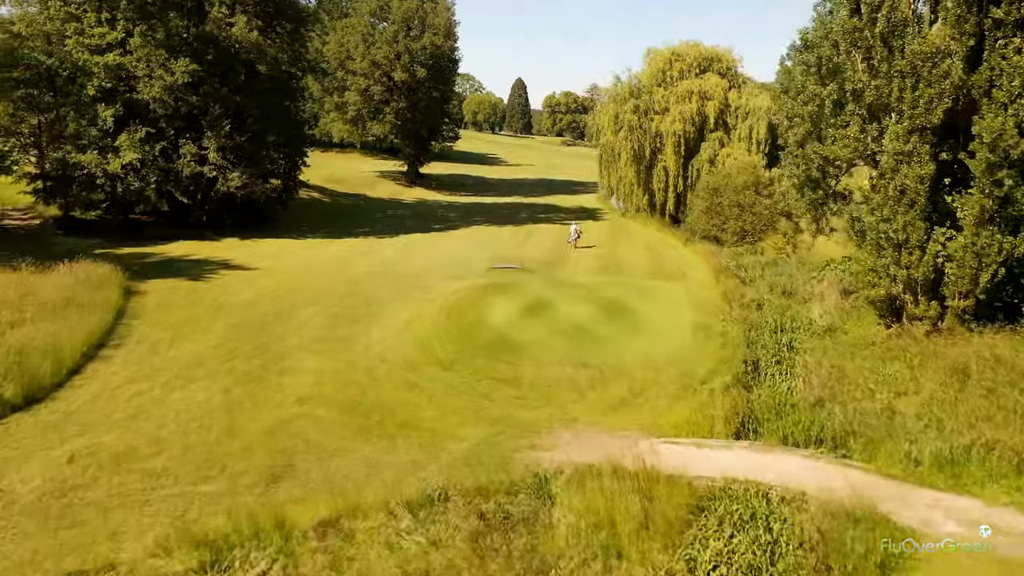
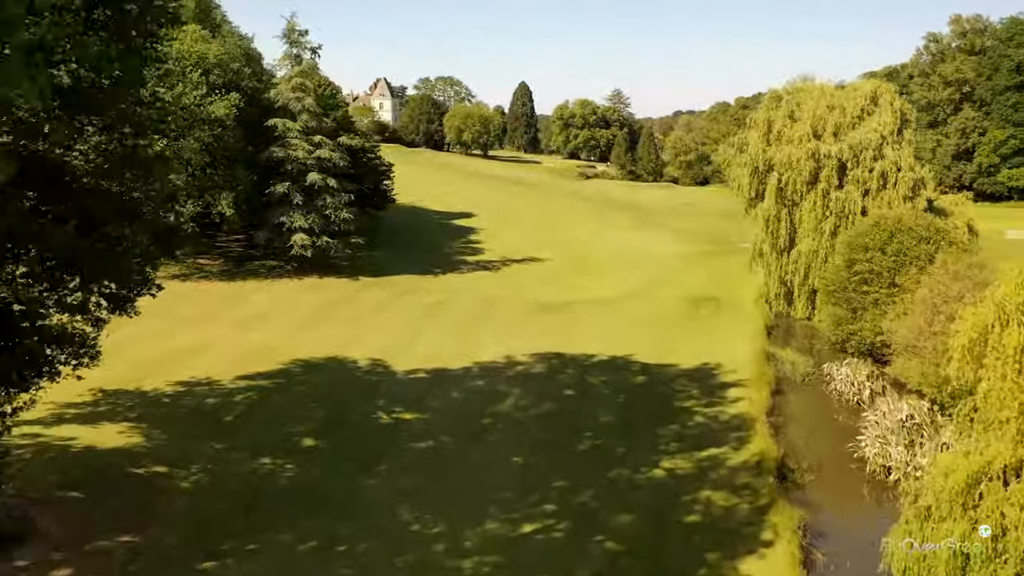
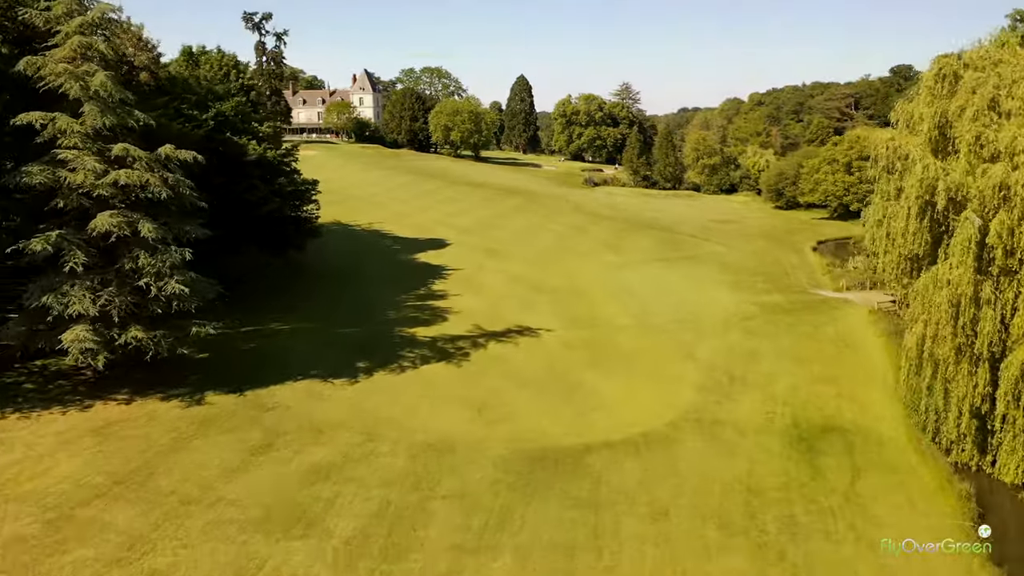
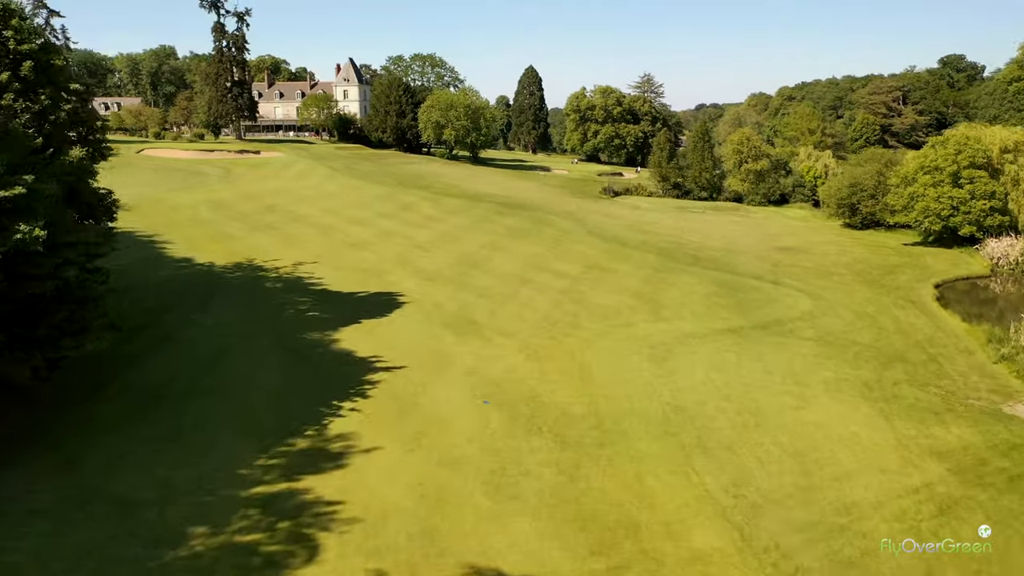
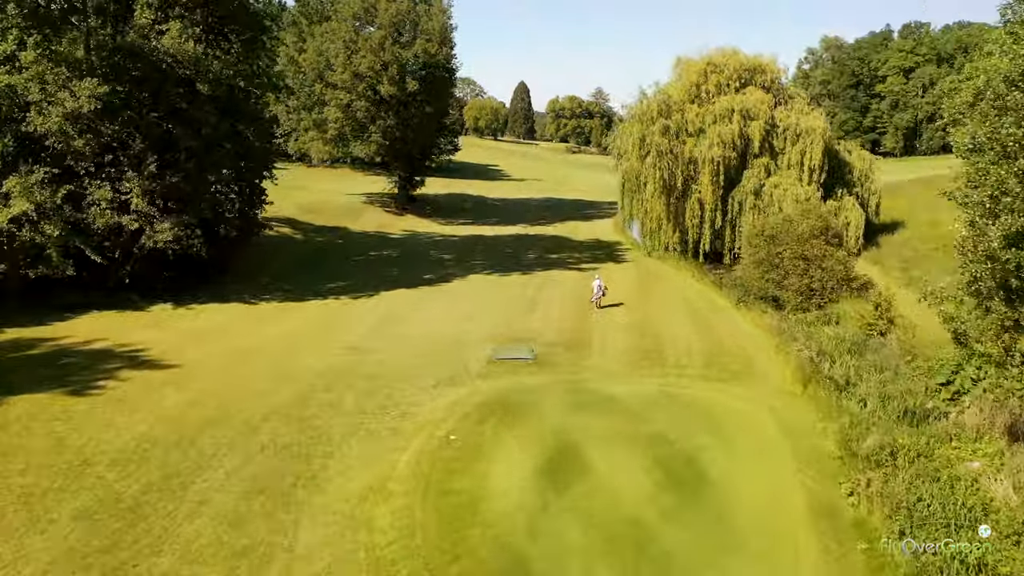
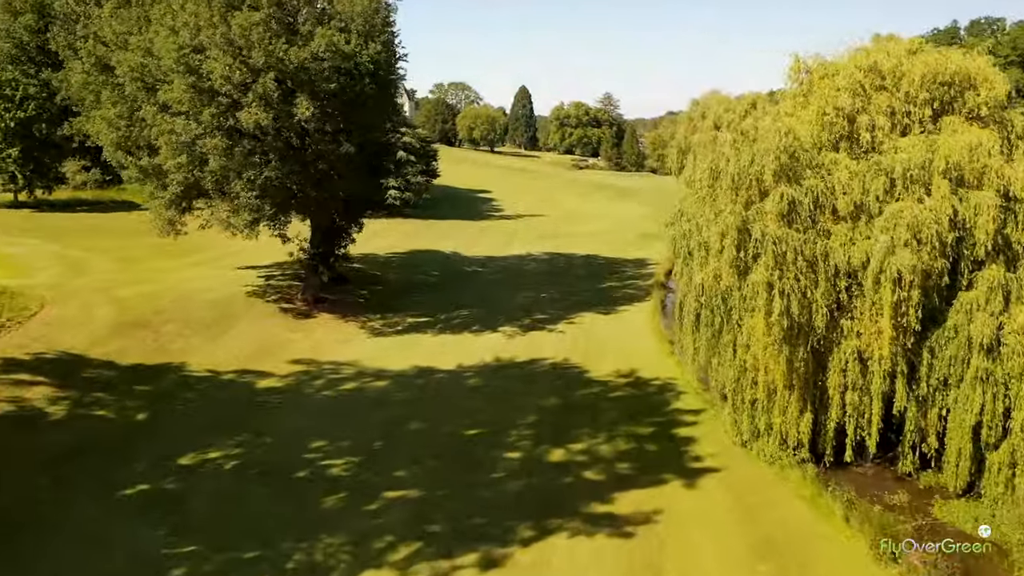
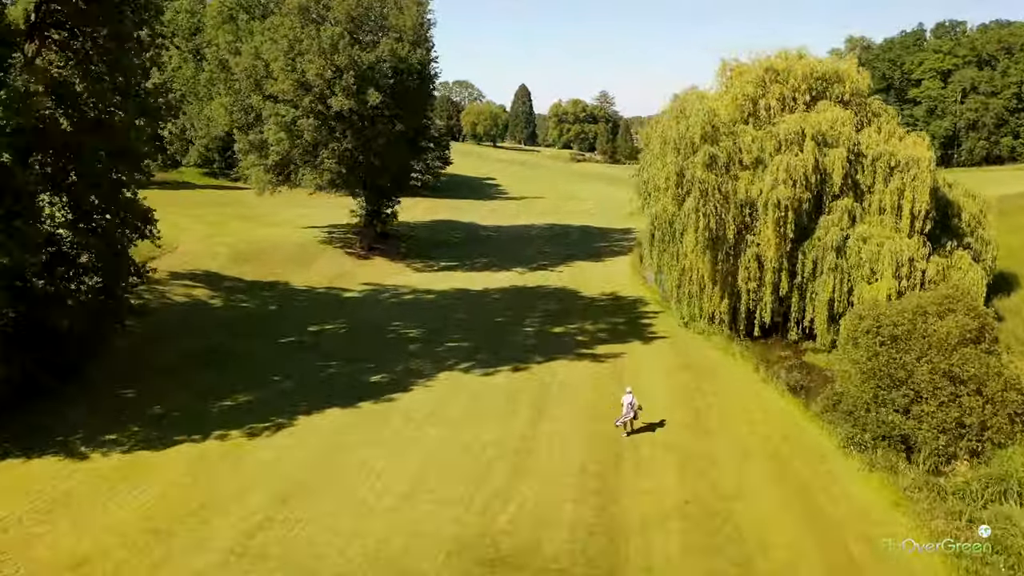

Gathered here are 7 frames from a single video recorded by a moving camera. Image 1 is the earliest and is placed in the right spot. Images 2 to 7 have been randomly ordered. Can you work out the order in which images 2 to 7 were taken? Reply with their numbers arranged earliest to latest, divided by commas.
5, 7, 6, 2, 3, 4
